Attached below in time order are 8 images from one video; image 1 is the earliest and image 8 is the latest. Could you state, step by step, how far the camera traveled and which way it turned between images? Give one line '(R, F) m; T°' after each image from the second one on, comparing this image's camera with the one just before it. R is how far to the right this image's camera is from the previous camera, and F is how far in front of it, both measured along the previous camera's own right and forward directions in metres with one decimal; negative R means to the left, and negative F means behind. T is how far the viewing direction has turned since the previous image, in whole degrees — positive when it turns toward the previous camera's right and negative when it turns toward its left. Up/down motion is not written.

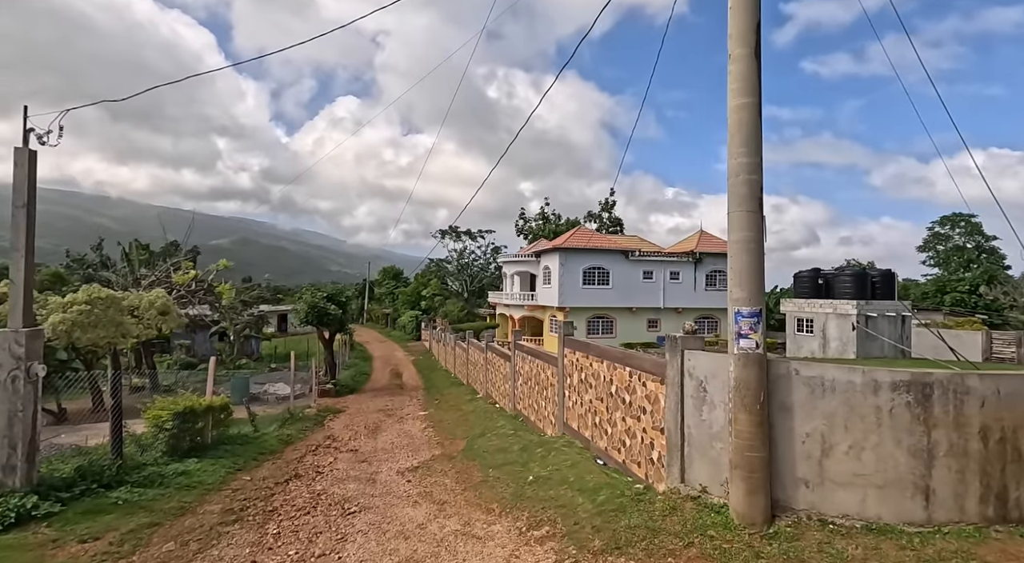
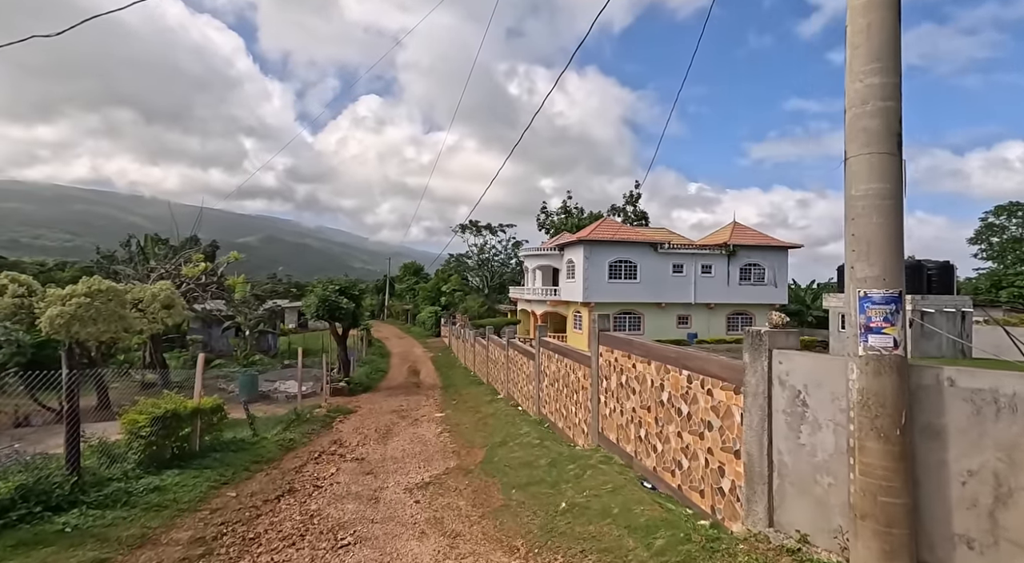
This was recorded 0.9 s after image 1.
(-0.1, +1.2) m; -2°
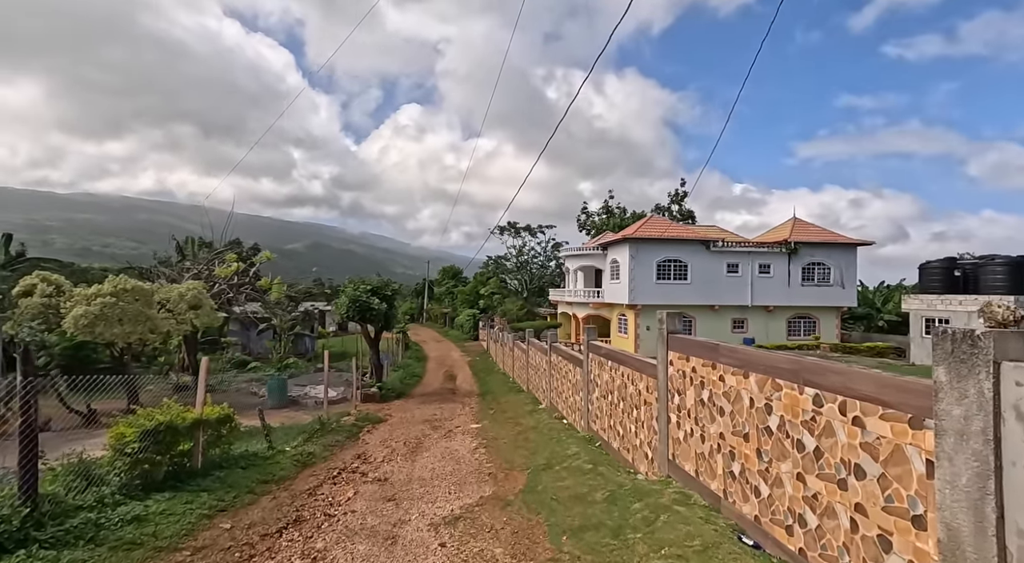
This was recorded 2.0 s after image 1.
(-0.1, +1.3) m; -4°
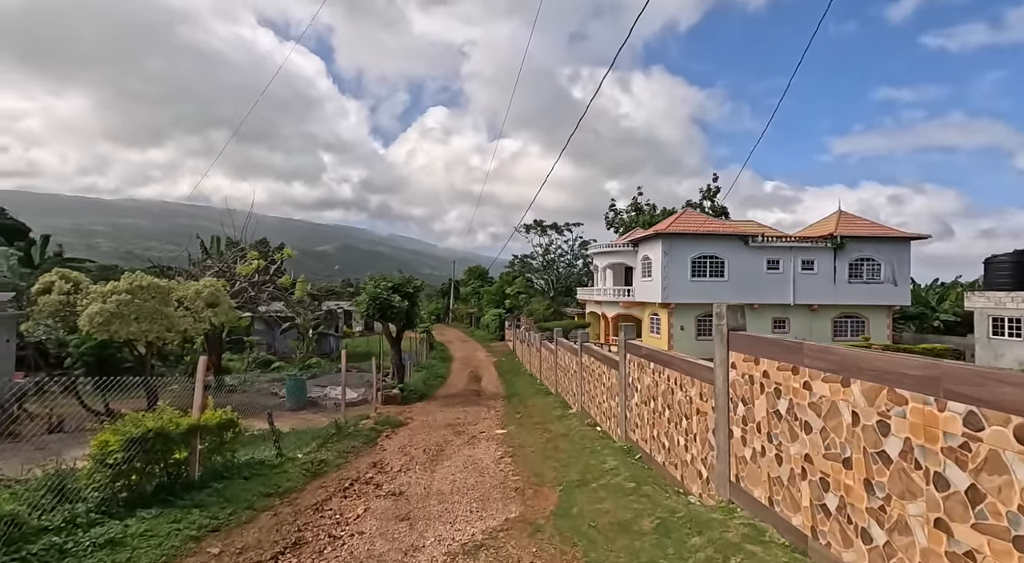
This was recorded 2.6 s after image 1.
(0.0, +0.8) m; -3°
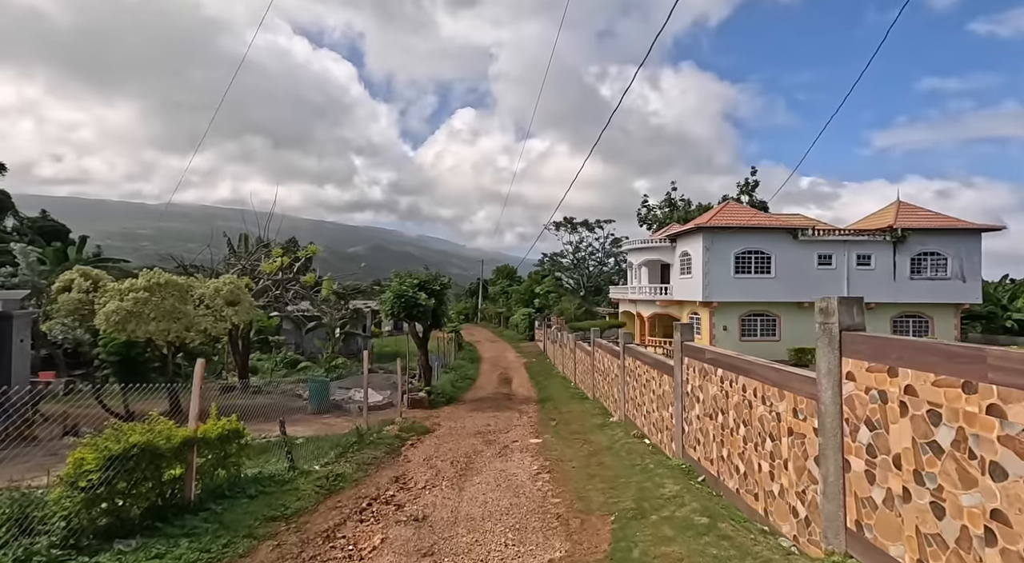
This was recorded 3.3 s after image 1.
(-0.1, +1.0) m; -3°
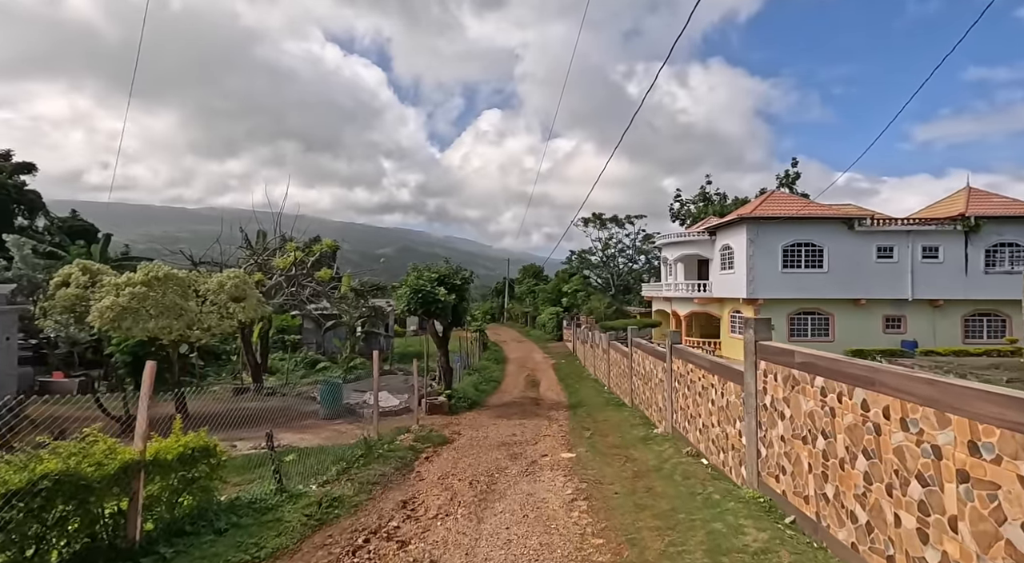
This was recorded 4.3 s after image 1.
(0.0, +1.4) m; -3°
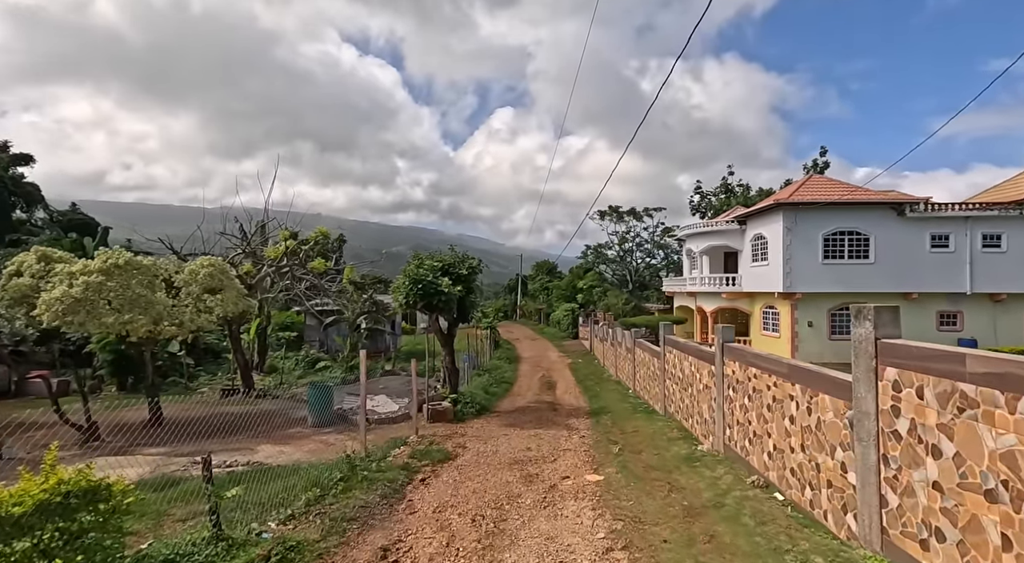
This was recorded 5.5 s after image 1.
(0.0, +1.7) m; -1°
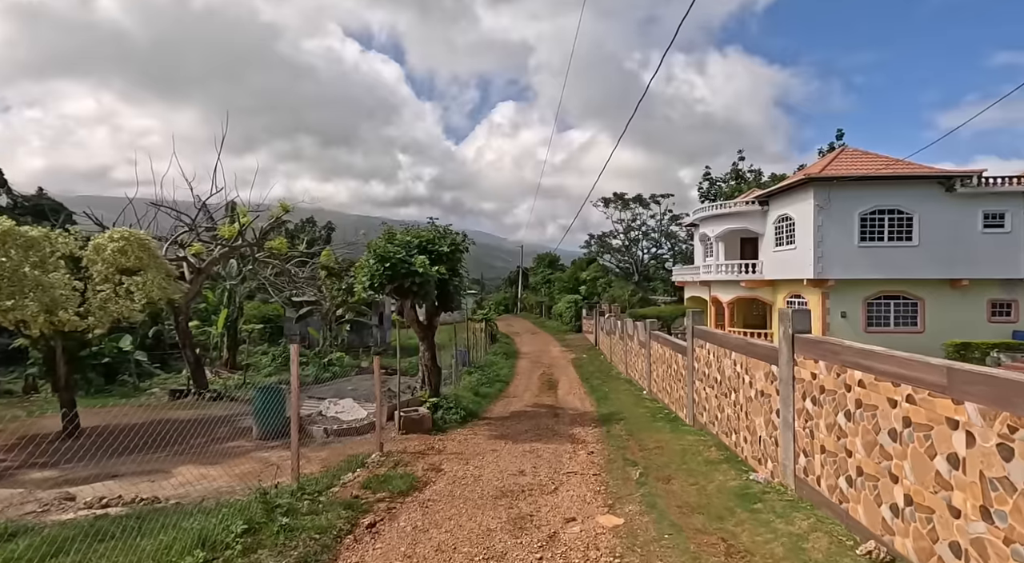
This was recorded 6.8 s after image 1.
(+0.2, +2.2) m; 0°
